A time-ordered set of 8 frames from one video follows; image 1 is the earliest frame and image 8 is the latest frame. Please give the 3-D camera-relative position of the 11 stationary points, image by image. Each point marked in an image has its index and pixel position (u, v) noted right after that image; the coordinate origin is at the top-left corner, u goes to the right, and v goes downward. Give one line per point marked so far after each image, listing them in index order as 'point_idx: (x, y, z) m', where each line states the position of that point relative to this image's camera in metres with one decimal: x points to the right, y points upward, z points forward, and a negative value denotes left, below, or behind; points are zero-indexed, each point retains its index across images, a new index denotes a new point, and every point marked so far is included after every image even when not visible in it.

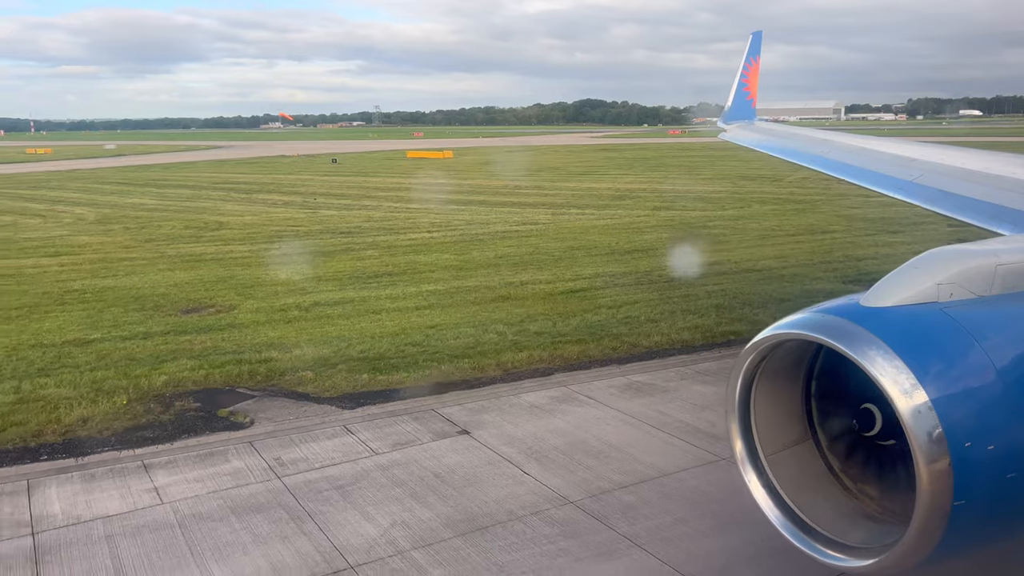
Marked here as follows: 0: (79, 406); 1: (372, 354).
0: (-4.1, -1.1, +8.0) m
1: (-1.6, -0.8, +9.6) m
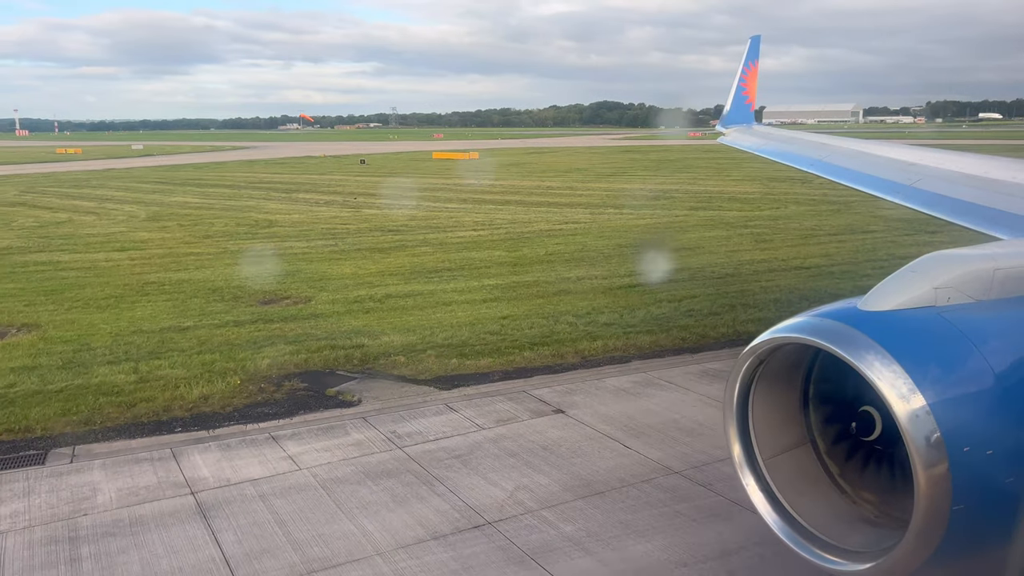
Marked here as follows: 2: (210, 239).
0: (-3.2, -1.0, +8.6) m
1: (-0.7, -0.7, +10.1) m
2: (-7.3, +1.2, +19.9) m
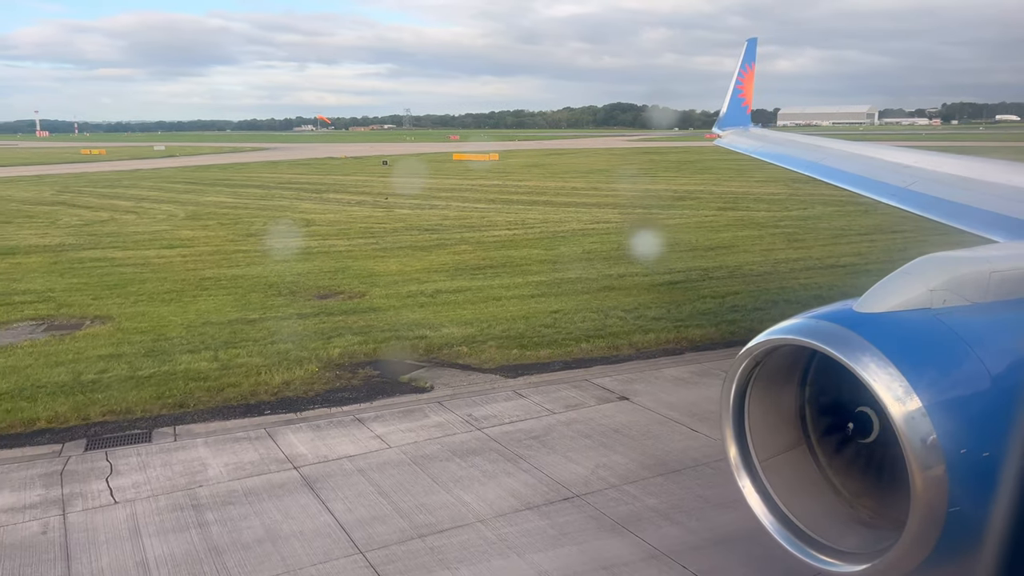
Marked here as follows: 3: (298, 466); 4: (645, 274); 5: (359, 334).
0: (-2.6, -0.9, +9.1) m
1: (0.0, -0.6, +10.6) m
2: (-6.4, +1.2, +20.4) m
3: (-1.7, -1.4, +6.7) m
4: (+2.4, +0.3, +15.0) m
5: (-2.0, -0.6, +10.5) m
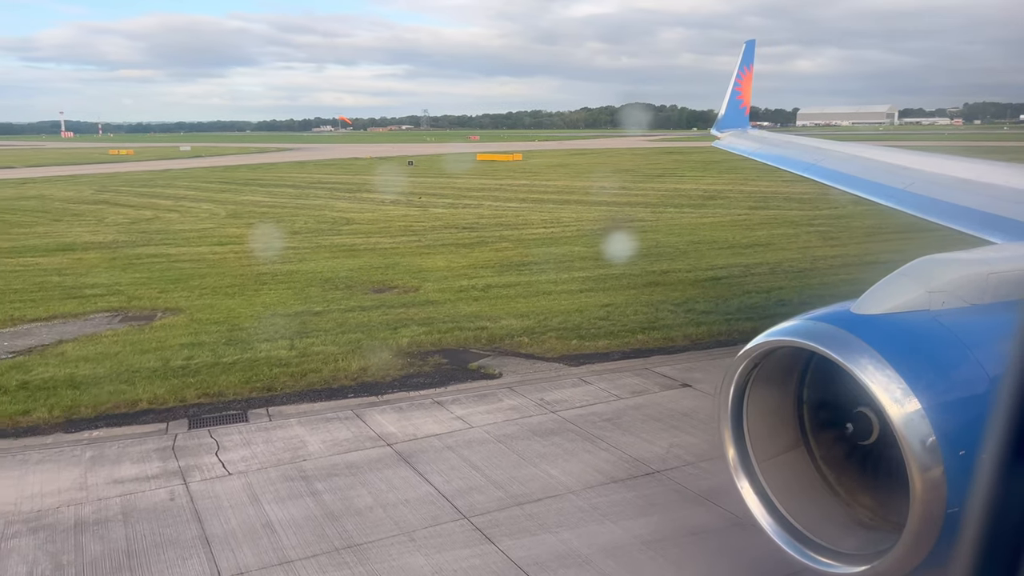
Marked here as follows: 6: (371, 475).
0: (-1.8, -0.8, +9.5) m
1: (+0.8, -0.5, +11.0) m
2: (-5.5, +1.3, +21.0) m
3: (-1.0, -1.3, +7.1) m
4: (+3.3, +0.3, +15.4) m
5: (-1.2, -0.5, +11.0) m
6: (-1.1, -1.5, +6.5) m
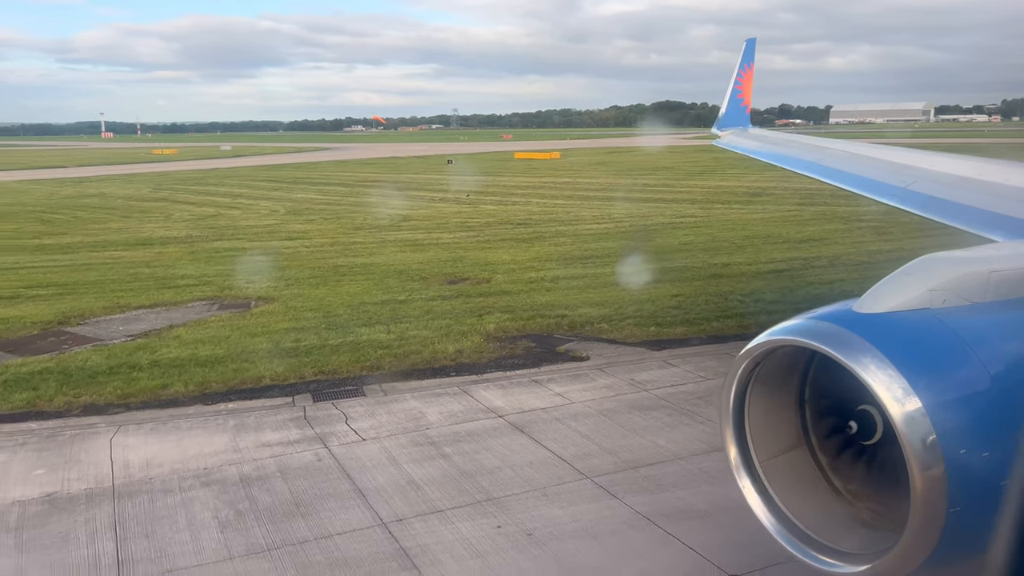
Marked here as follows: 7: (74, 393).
0: (-0.8, -0.7, +10.2) m
1: (+1.9, -0.4, +11.6) m
2: (-4.0, +1.5, +21.8) m
3: (-0.1, -1.2, +7.8) m
4: (+4.5, +0.5, +15.8) m
5: (-0.1, -0.3, +11.7) m
6: (-0.2, -1.3, +7.1) m
7: (-4.5, -1.1, +8.3) m
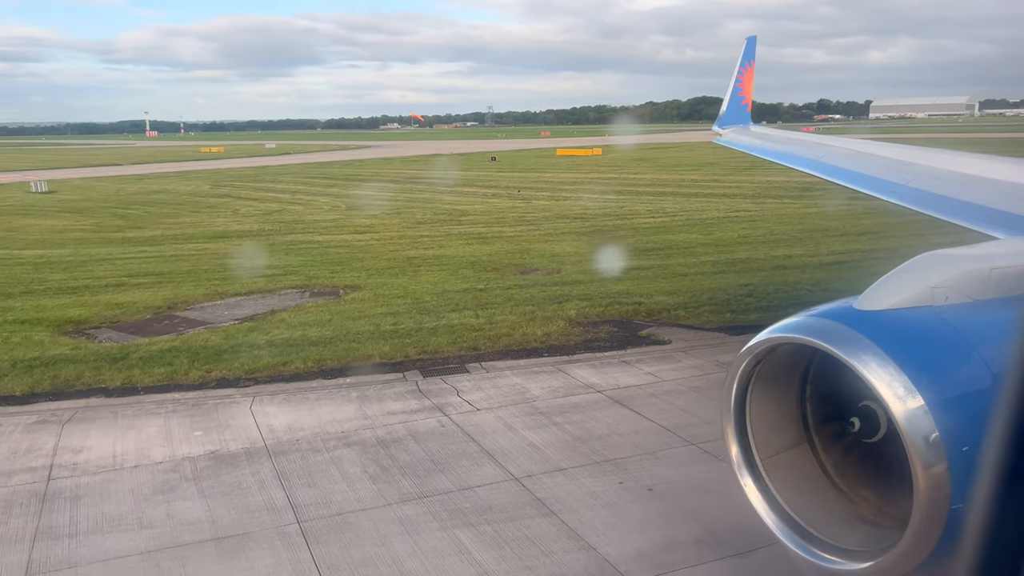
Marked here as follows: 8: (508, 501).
0: (+0.3, -0.5, +10.9) m
1: (+3.0, -0.2, +12.1) m
2: (-2.4, +1.7, +22.6) m
3: (+0.9, -1.0, +8.4) m
4: (+5.9, +0.7, +16.3) m
5: (+1.1, -0.2, +12.3) m
6: (+0.8, -1.2, +7.8) m
7: (-3.4, -0.9, +9.1) m
8: (0.0, -1.5, +6.0) m
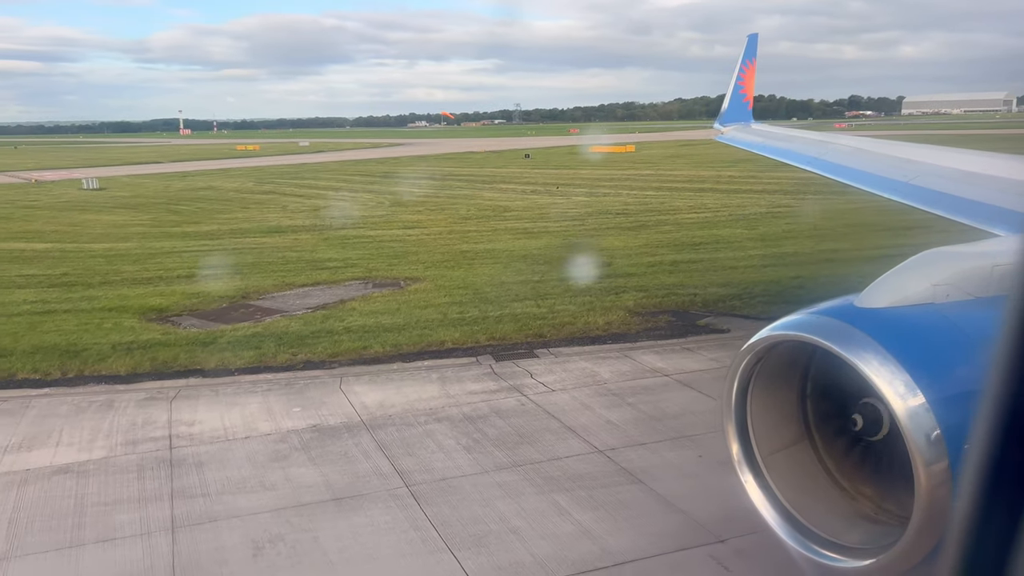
0: (+1.2, -0.4, +11.3) m
1: (+3.9, -0.1, +12.5) m
2: (-1.2, +1.9, +23.1) m
3: (+1.7, -0.9, +8.8) m
4: (+6.9, +0.8, +16.5) m
5: (+2.0, 0.0, +12.7) m
6: (+1.5, -1.1, +8.2) m
7: (-2.6, -0.8, +9.7) m
8: (+0.7, -1.4, +6.4) m
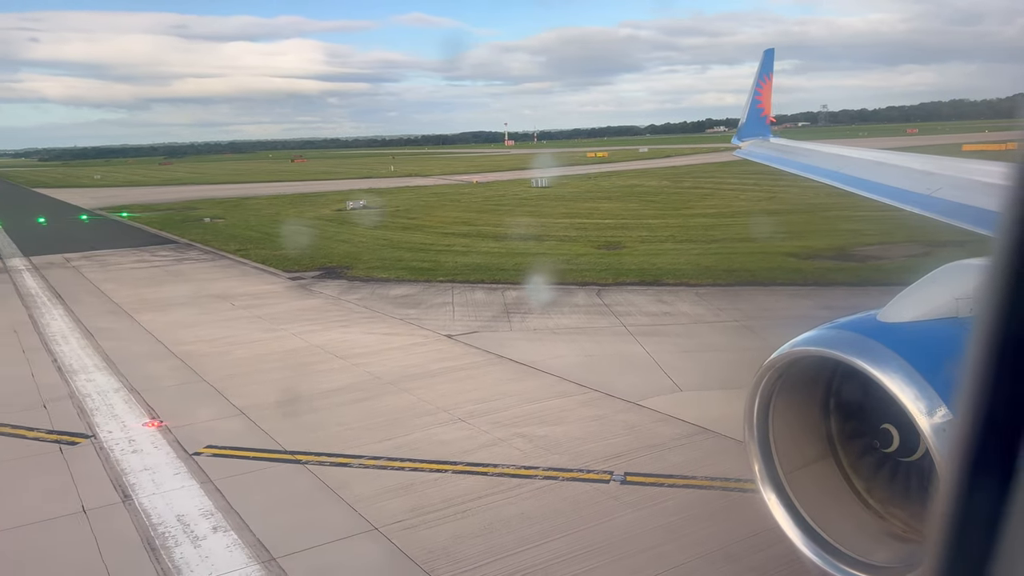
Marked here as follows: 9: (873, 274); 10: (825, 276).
0: (+11.8, +0.4, +14.6) m
1: (+14.8, +0.6, +14.8) m
2: (+13.6, +2.6, +26.5) m
3: (+11.4, -0.1, +12.1) m
4: (+19.0, +1.3, +17.6) m
5: (+13.0, +0.7, +15.7) m
6: (+11.0, -0.2, +11.6) m
7: (+7.6, +0.2, +14.4) m
8: (+9.6, -0.5, +10.2) m
9: (+6.5, +0.2, +14.7) m
10: (+5.7, +0.2, +14.9) m
